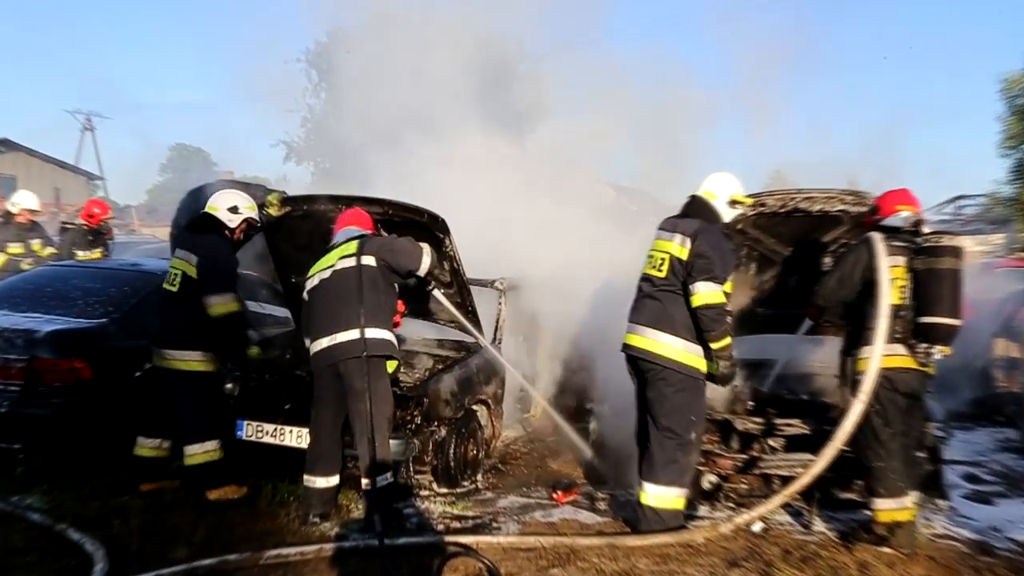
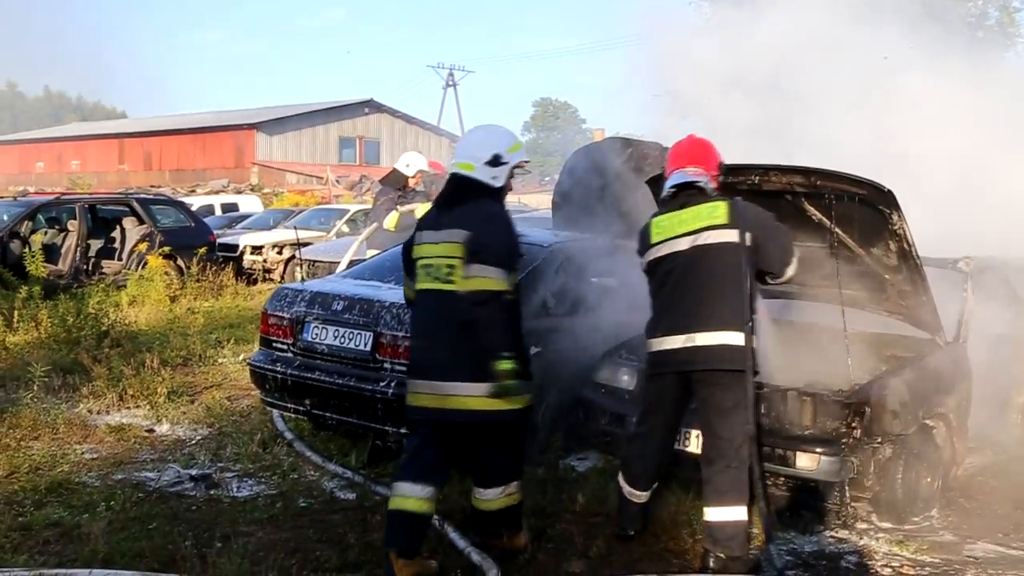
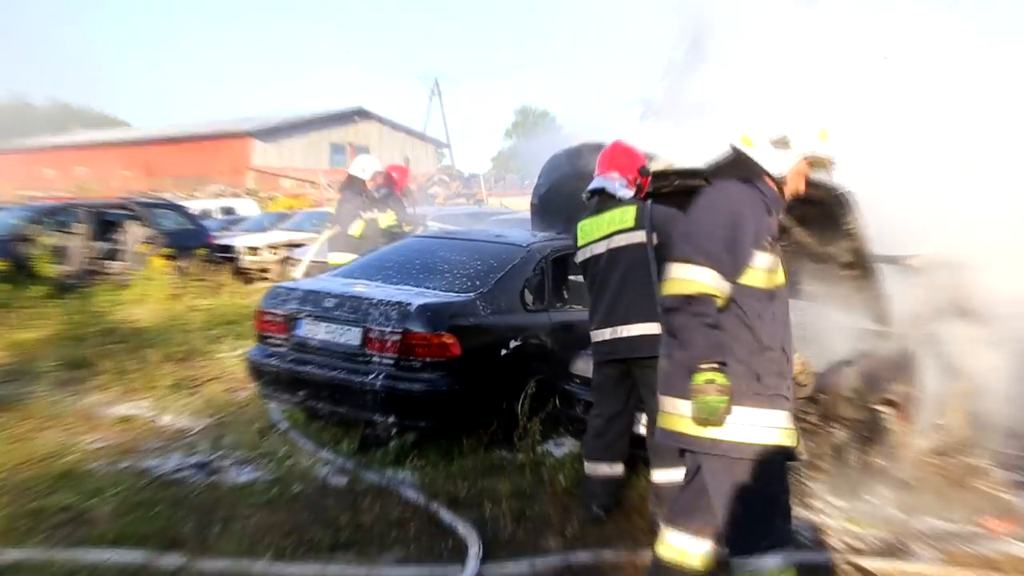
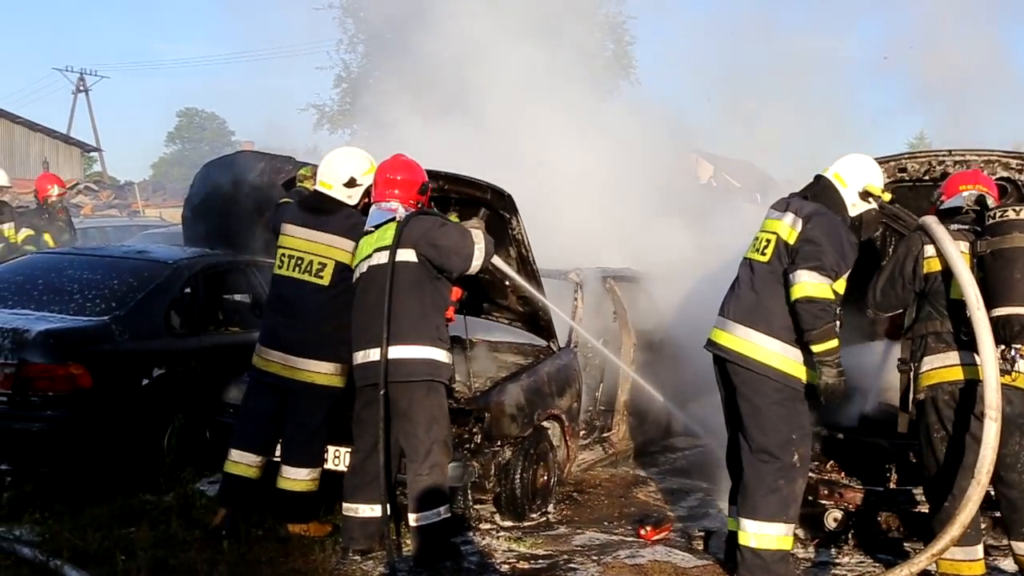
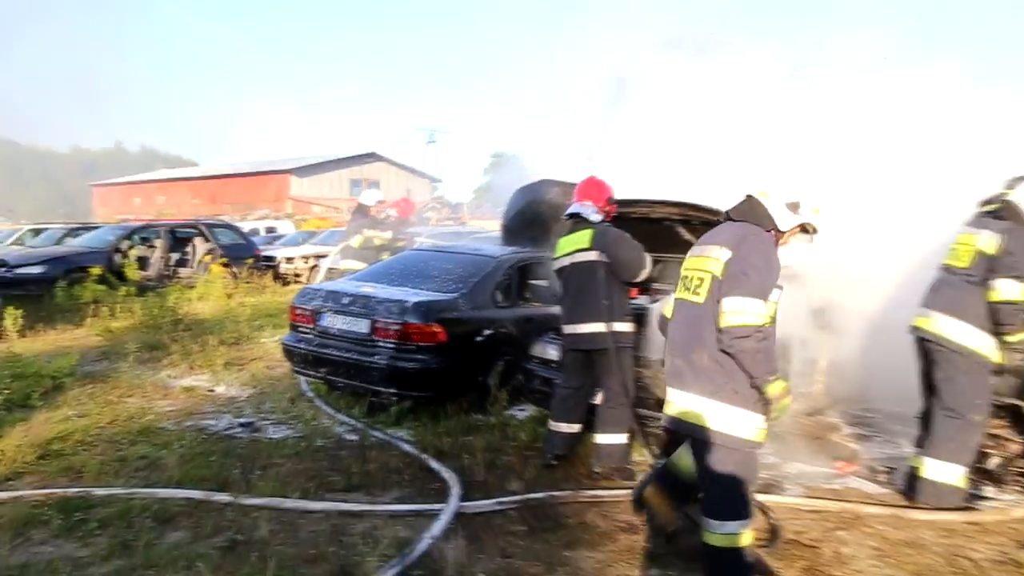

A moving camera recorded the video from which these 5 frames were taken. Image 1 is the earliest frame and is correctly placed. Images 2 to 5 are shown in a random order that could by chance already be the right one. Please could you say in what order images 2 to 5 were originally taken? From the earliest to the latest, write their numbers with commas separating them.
4, 2, 3, 5
